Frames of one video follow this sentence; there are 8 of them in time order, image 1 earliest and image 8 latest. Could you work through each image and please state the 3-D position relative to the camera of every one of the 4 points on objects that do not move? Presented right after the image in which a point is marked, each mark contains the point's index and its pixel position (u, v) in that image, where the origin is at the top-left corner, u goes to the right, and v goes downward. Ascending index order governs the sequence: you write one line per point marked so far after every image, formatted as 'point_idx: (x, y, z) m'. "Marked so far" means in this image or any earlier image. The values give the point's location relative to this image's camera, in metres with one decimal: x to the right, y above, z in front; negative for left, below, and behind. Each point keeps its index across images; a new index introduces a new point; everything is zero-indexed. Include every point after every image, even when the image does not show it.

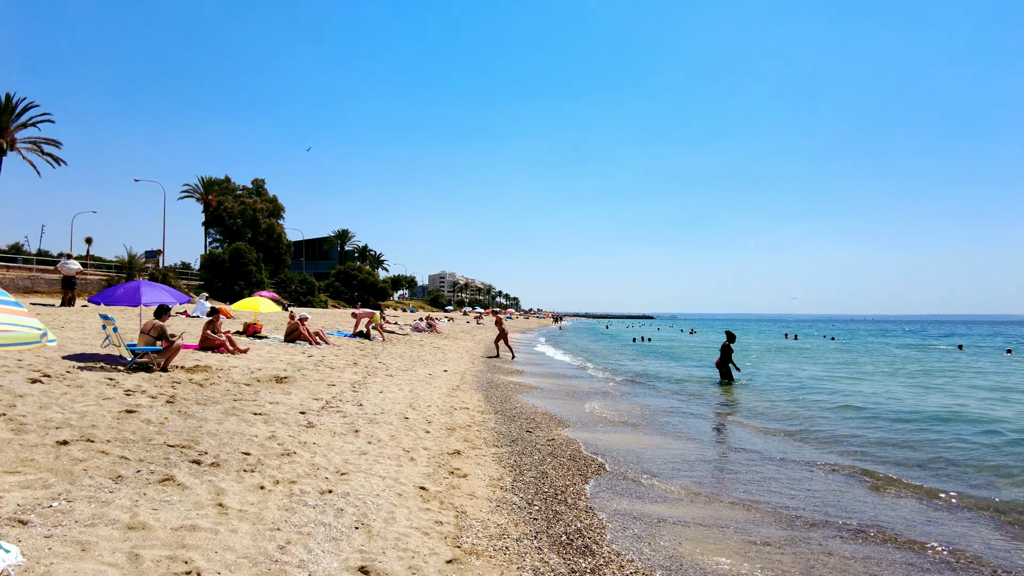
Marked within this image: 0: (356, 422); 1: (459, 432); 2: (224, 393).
0: (-1.9, -1.7, +8.2) m
1: (-0.7, -1.8, +8.3) m
2: (-4.0, -1.5, +9.3) m
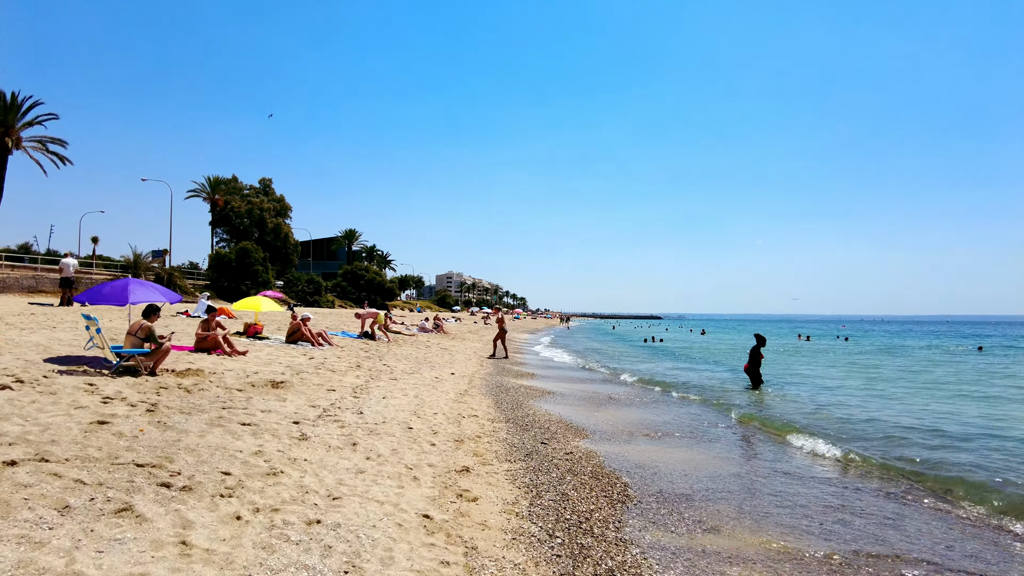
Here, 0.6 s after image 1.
0: (-1.8, -1.7, +7.4) m
1: (-0.5, -1.8, +7.6) m
2: (-3.9, -1.4, +8.5) m
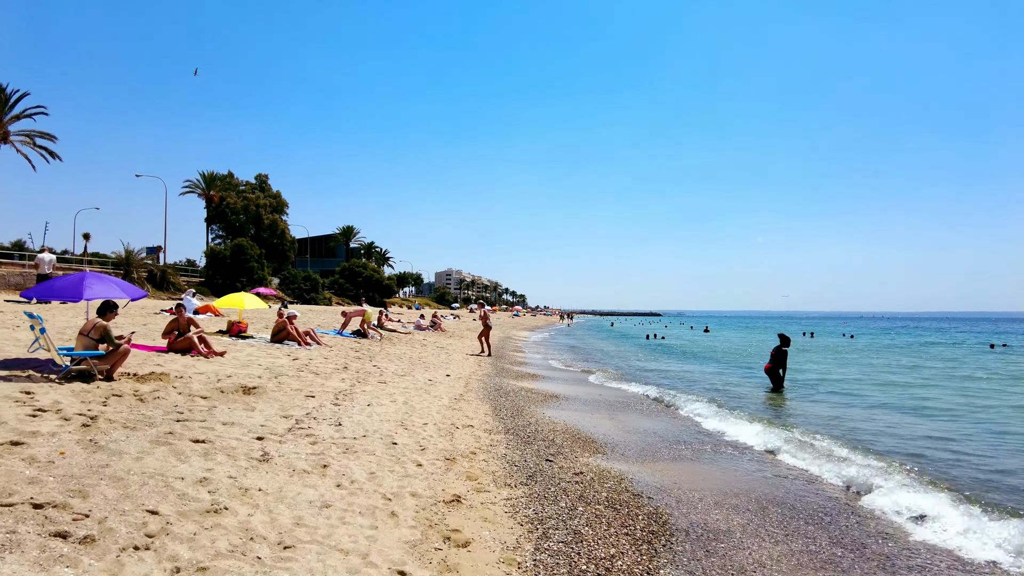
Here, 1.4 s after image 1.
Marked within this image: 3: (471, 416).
0: (-1.8, -1.6, +6.3) m
1: (-0.5, -1.7, +6.5) m
2: (-3.9, -1.4, +7.4) m
3: (-0.6, -1.9, +9.5) m
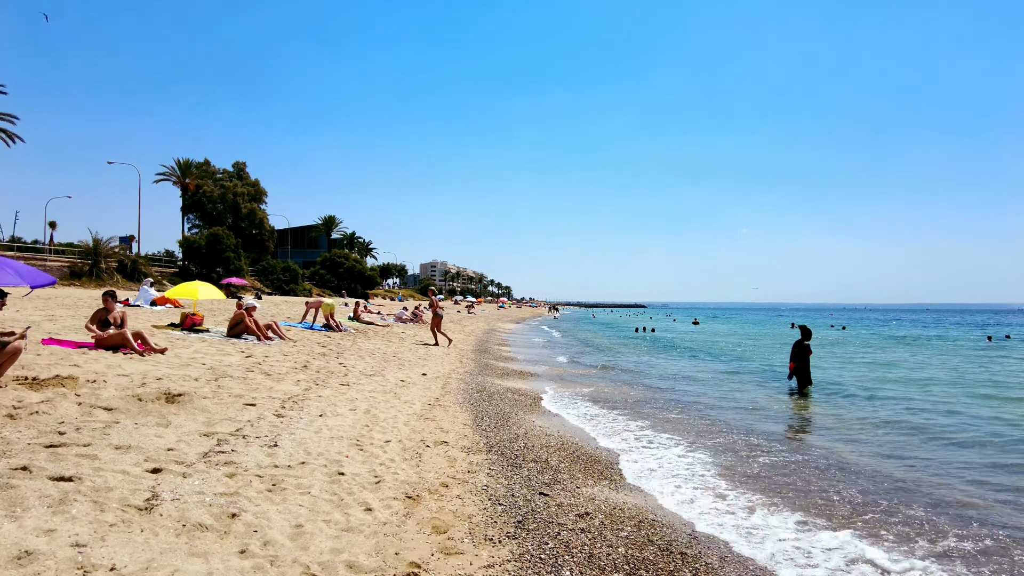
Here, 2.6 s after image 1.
0: (-1.9, -1.4, +4.6) m
1: (-0.6, -1.6, +4.8) m
2: (-4.0, -1.2, +5.7) m
3: (-0.8, -1.7, +7.9) m
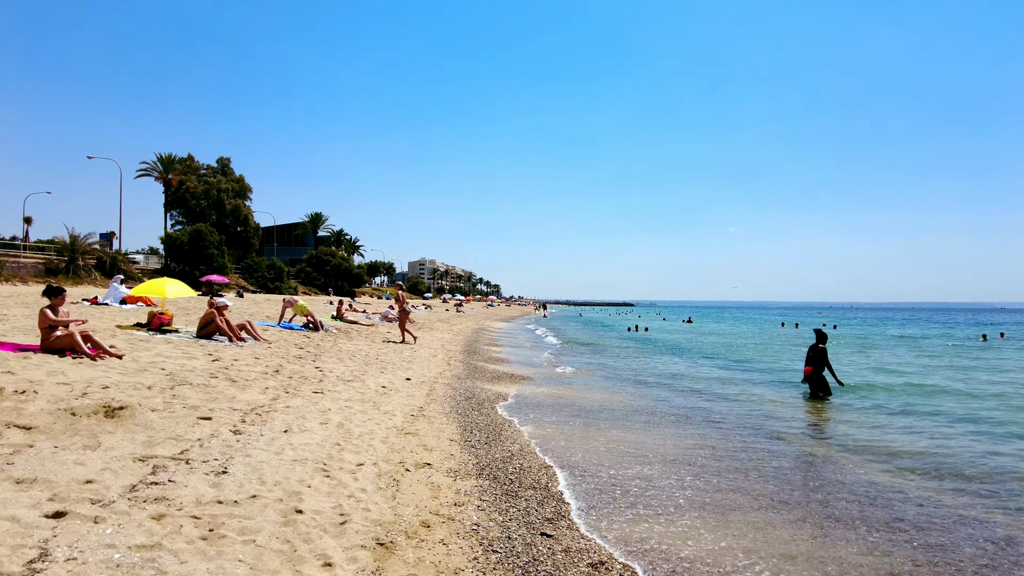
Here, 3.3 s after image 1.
0: (-1.9, -1.4, +3.6) m
1: (-0.6, -1.6, +3.8) m
2: (-4.0, -1.2, +4.6) m
3: (-0.8, -1.6, +6.9) m
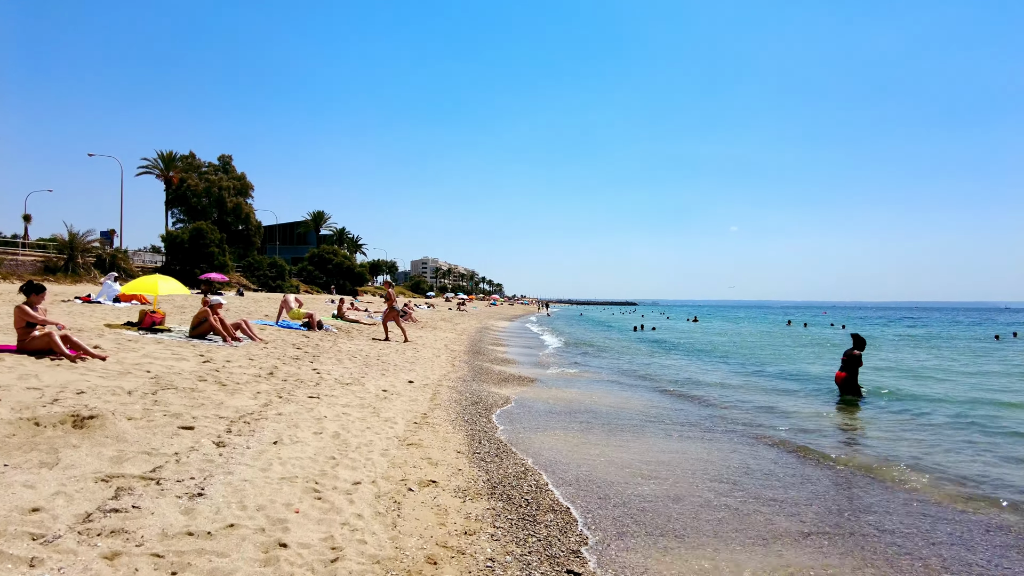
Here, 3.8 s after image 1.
0: (-1.8, -1.4, +2.9) m
1: (-0.5, -1.5, +3.1) m
2: (-3.9, -1.1, +4.0) m
3: (-0.7, -1.6, +6.2) m
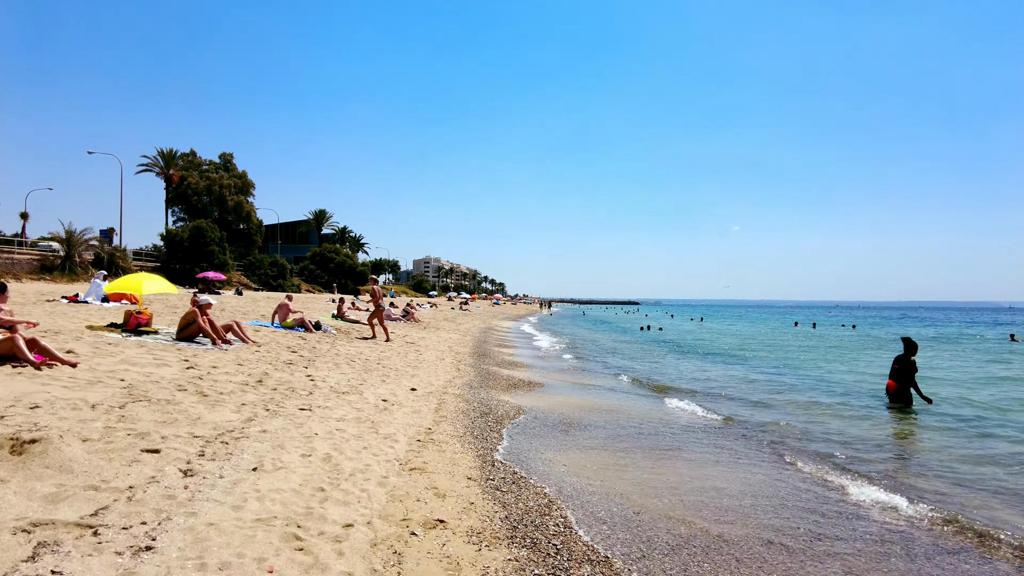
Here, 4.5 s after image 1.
0: (-1.6, -1.4, +2.0) m
1: (-0.4, -1.5, +2.2) m
2: (-3.7, -1.1, +3.1) m
3: (-0.5, -1.6, +5.3) m
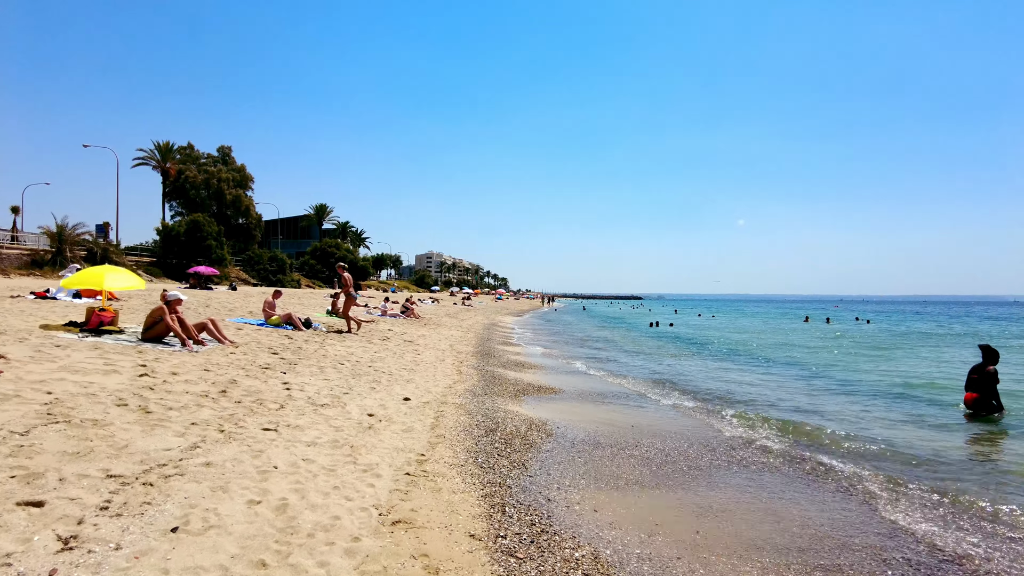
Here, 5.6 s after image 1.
0: (-1.5, -1.3, +0.5) m
1: (-0.3, -1.5, +0.7) m
2: (-3.6, -1.1, +1.6) m
3: (-0.4, -1.5, +3.8) m
